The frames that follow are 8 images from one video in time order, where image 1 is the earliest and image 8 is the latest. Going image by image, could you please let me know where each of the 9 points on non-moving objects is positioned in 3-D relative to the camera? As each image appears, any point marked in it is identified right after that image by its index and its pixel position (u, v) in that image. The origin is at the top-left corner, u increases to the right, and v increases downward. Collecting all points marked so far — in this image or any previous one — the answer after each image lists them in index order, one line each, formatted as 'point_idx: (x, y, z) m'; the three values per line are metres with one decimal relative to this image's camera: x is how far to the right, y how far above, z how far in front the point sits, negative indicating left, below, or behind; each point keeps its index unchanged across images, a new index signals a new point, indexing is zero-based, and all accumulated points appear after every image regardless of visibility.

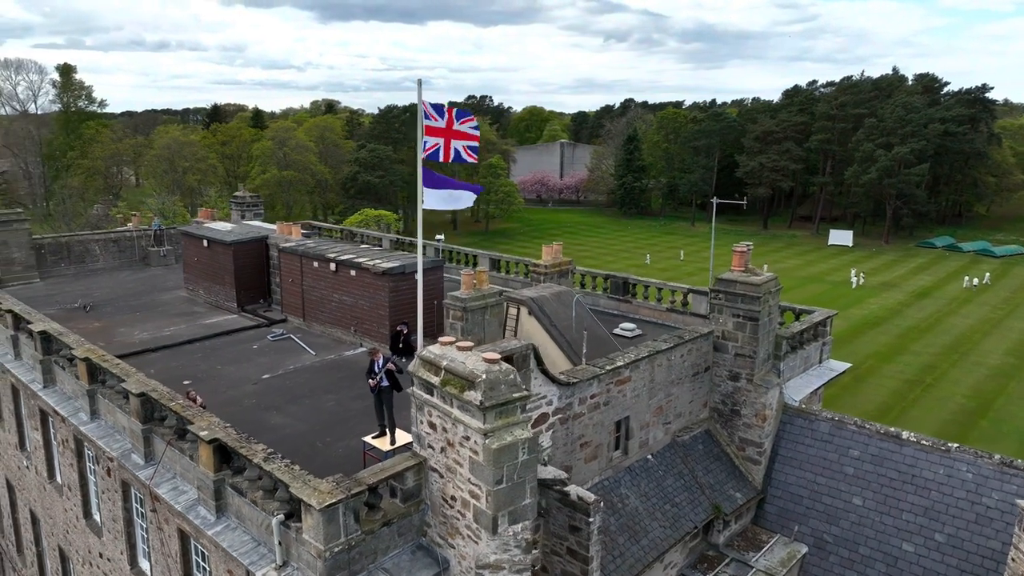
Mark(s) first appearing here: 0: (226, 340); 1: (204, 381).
0: (-6.3, -1.1, +15.4) m
1: (-5.5, -1.7, +12.9) m
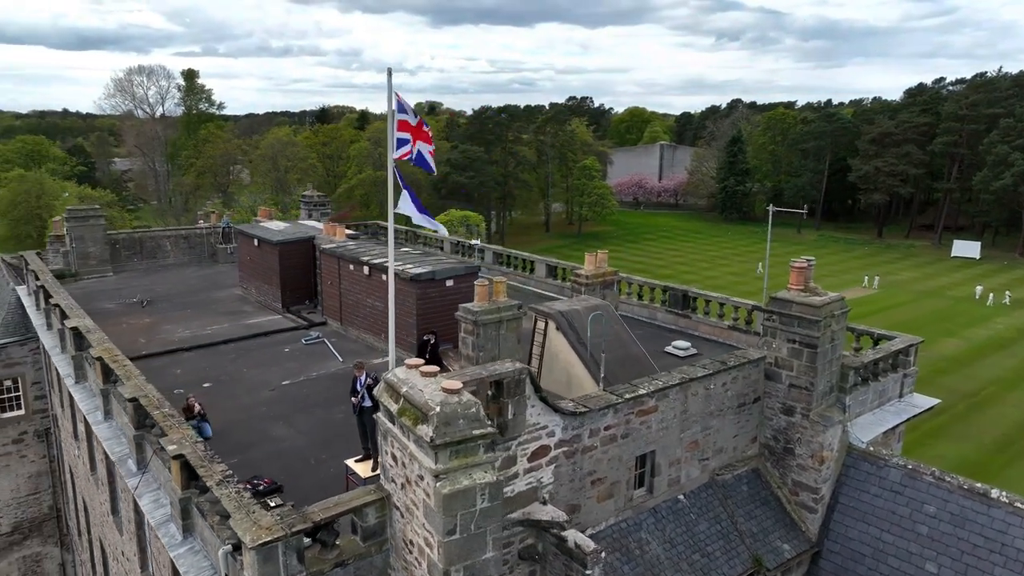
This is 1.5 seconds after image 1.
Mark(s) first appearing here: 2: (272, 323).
0: (-5.4, -1.2, +15.2) m
1: (-5.1, -1.7, +12.6) m
2: (-5.6, -0.8, +16.5) m
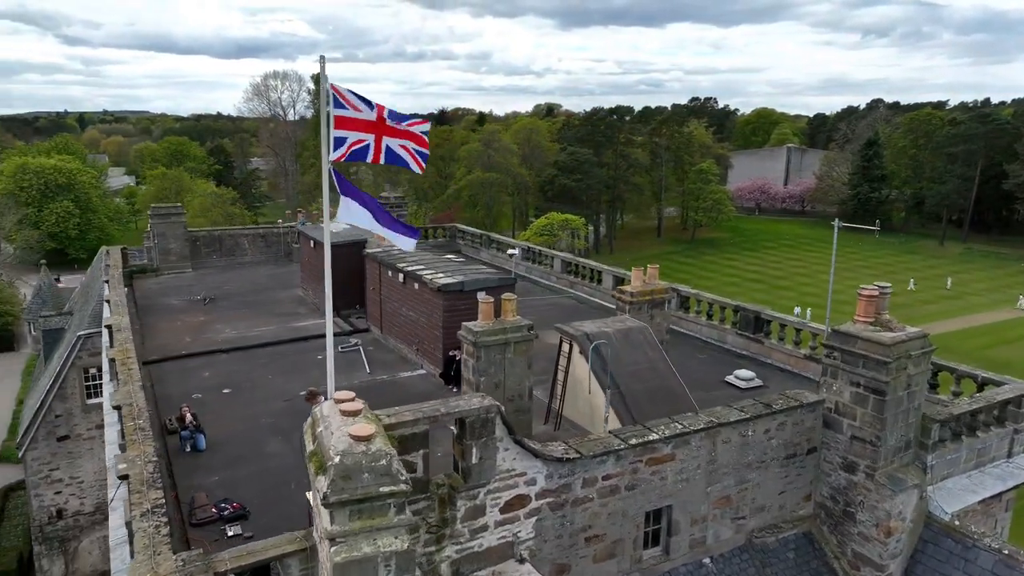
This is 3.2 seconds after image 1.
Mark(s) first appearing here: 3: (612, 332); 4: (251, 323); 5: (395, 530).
0: (-4.5, -1.2, +14.9) m
1: (-4.6, -1.8, +12.2) m
2: (-4.5, -0.9, +16.2) m
3: (+1.5, -0.7, +10.7) m
4: (-6.1, -0.8, +16.6) m
5: (-0.9, -1.8, +5.3) m
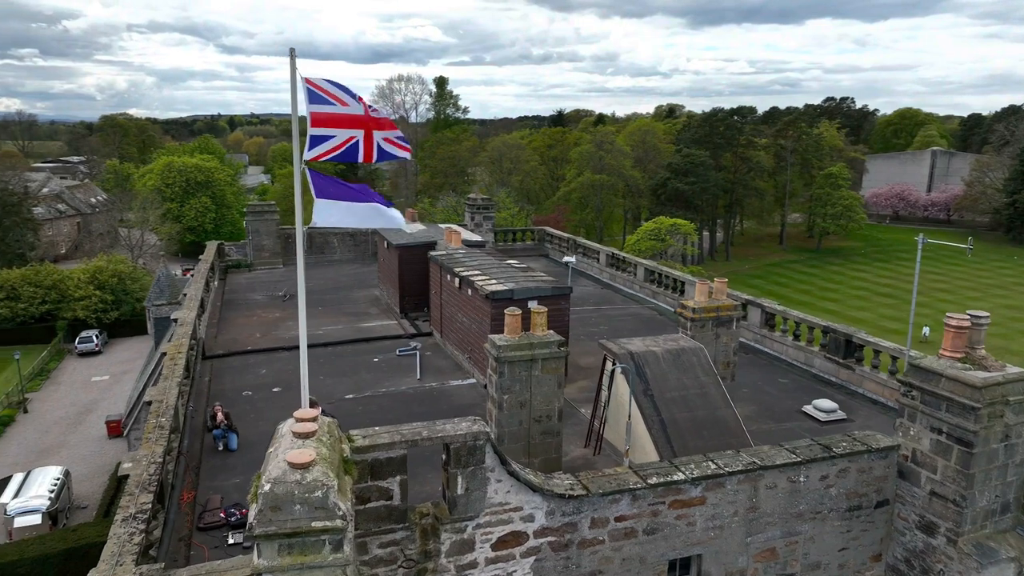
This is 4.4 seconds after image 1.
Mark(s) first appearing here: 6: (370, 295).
0: (-3.2, -1.2, +14.8) m
1: (-3.8, -1.8, +12.3) m
2: (-3.0, -0.9, +16.1) m
3: (+2.0, -0.9, +9.7) m
4: (-4.5, -0.8, +16.8) m
5: (-1.2, -1.9, +4.8) m
6: (-3.9, -0.2, +19.2) m
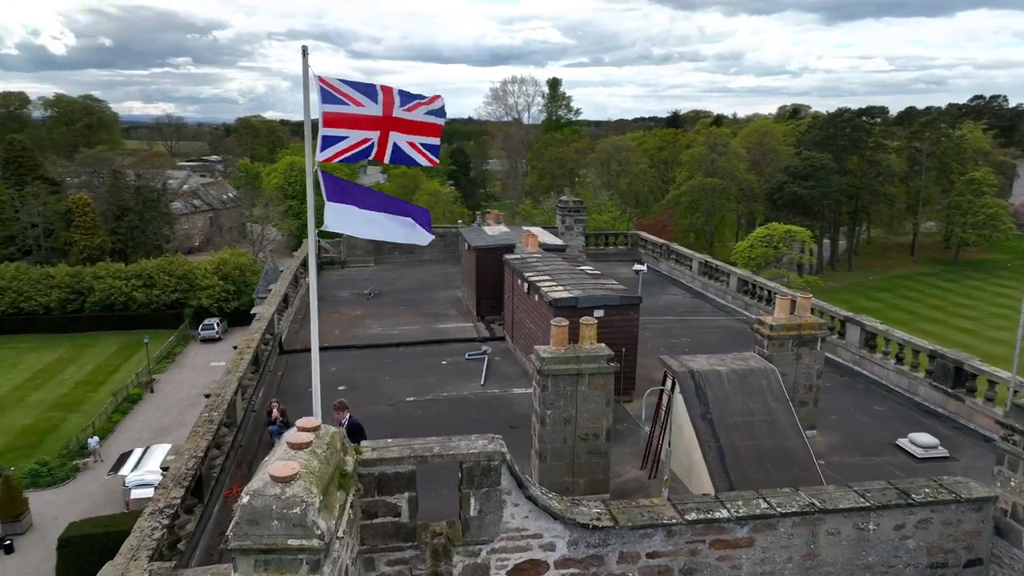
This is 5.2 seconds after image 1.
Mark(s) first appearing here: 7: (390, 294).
0: (-1.7, -1.3, +14.8) m
1: (-2.7, -1.8, +12.3) m
2: (-1.3, -1.0, +16.0) m
3: (+2.7, -1.1, +8.9) m
4: (-2.7, -0.8, +16.9) m
5: (-1.3, -2.0, +4.6) m
6: (-1.6, -0.2, +19.2) m
7: (-3.3, -0.2, +19.4) m
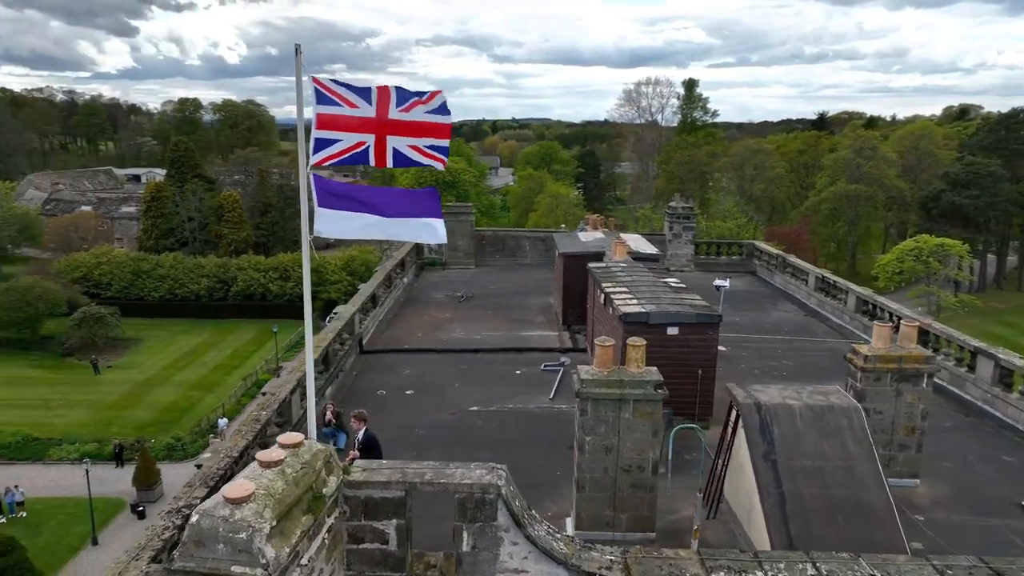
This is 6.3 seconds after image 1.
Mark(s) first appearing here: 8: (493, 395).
0: (-0.1, -1.4, +14.4) m
1: (-1.5, -1.9, +12.2) m
2: (+0.6, -1.1, +15.5) m
3: (+3.1, -1.3, +7.8) m
4: (-0.6, -0.9, +16.7) m
5: (-1.6, -2.0, +4.3) m
6: (+0.8, -0.4, +18.7) m
7: (-0.8, -0.3, +19.2) m
8: (-0.3, -1.9, +12.3) m
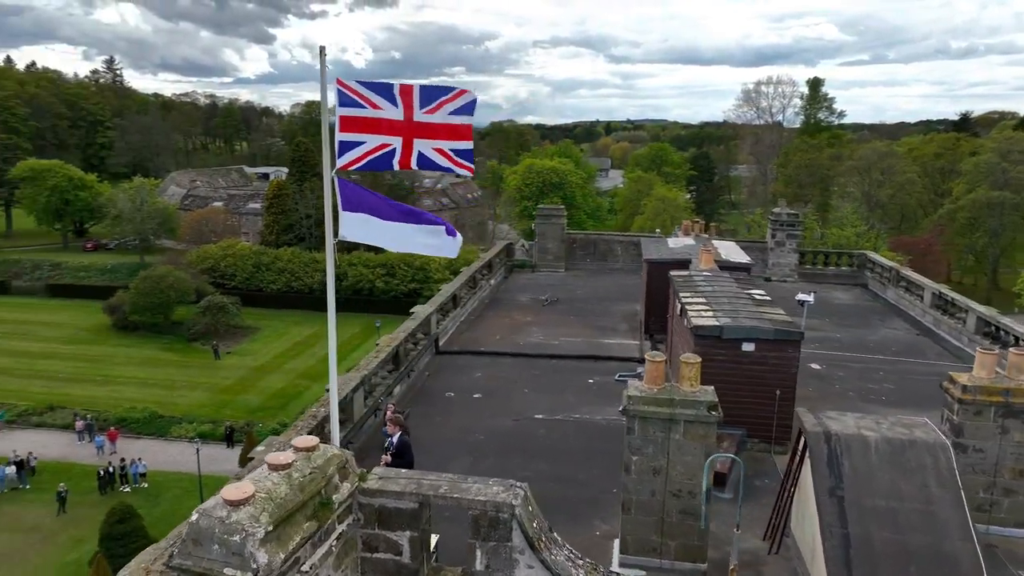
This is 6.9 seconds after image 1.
0: (+1.4, -1.5, +14.1) m
1: (-0.4, -1.9, +12.1) m
2: (+2.2, -1.3, +15.1) m
3: (+3.6, -1.5, +7.1) m
4: (+1.2, -1.0, +16.4) m
5: (-1.7, -2.0, +4.3) m
6: (+3.0, -0.5, +18.2) m
7: (+1.5, -0.4, +18.9) m
8: (+0.8, -1.9, +12.0) m
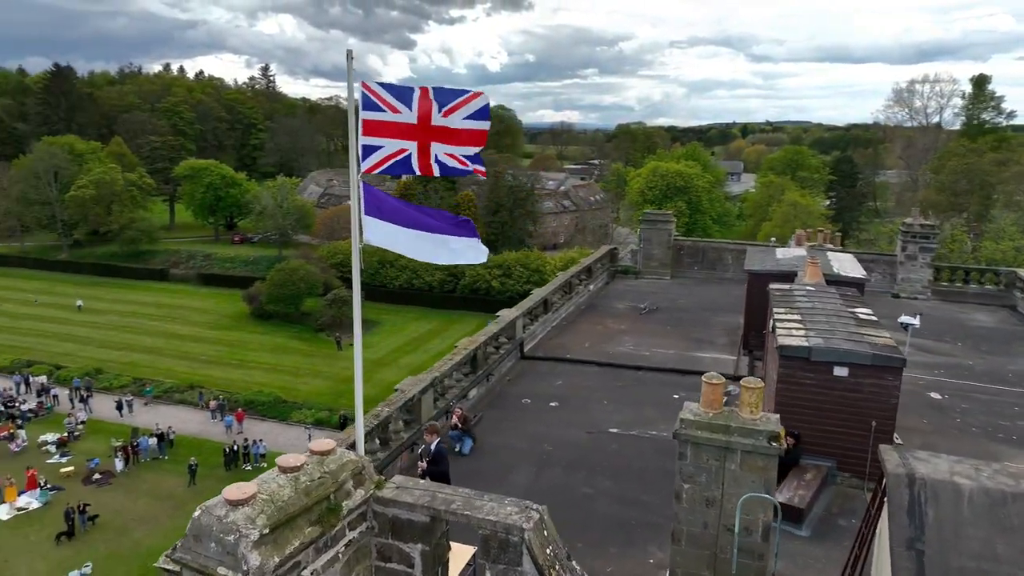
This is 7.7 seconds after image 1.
0: (+3.0, -1.7, +13.4) m
1: (+0.9, -2.0, +11.8) m
2: (+4.0, -1.5, +14.3) m
3: (+3.9, -1.7, +6.1) m
4: (+3.3, -1.2, +15.7) m
5: (-1.7, -2.1, +4.4) m
6: (+5.3, -0.8, +17.2) m
7: (+4.0, -0.6, +18.2) m
8: (+2.0, -2.1, +11.5) m
